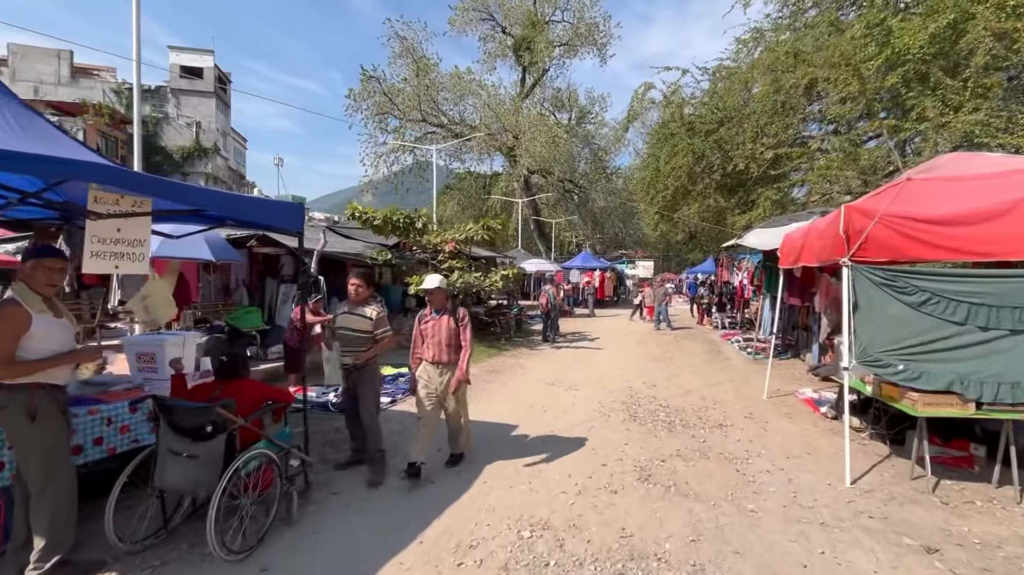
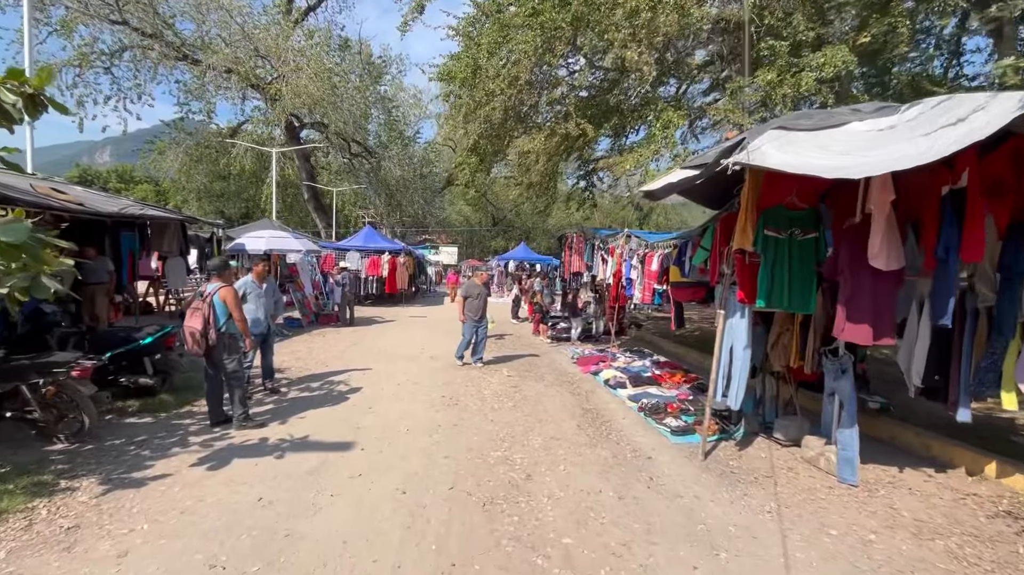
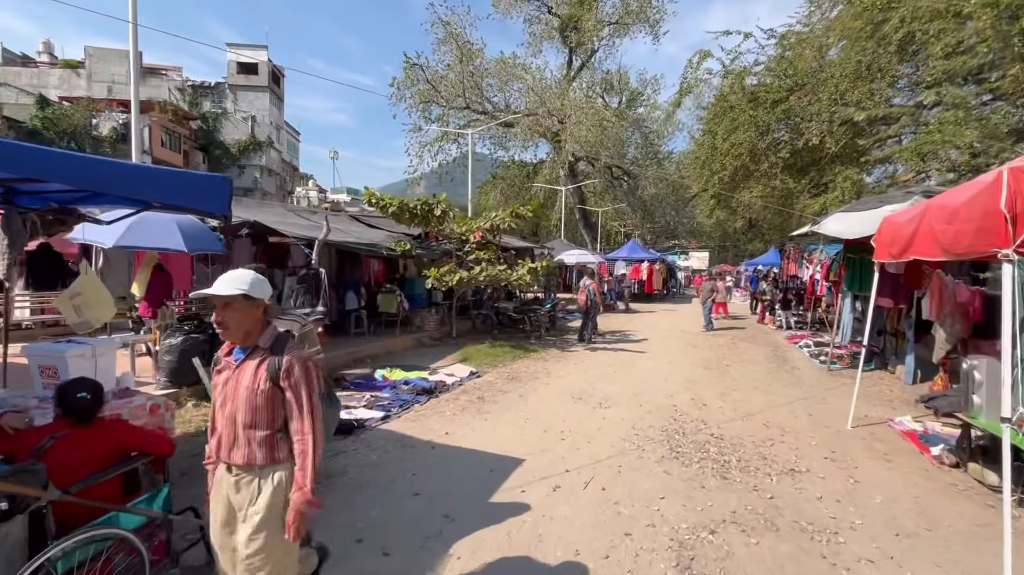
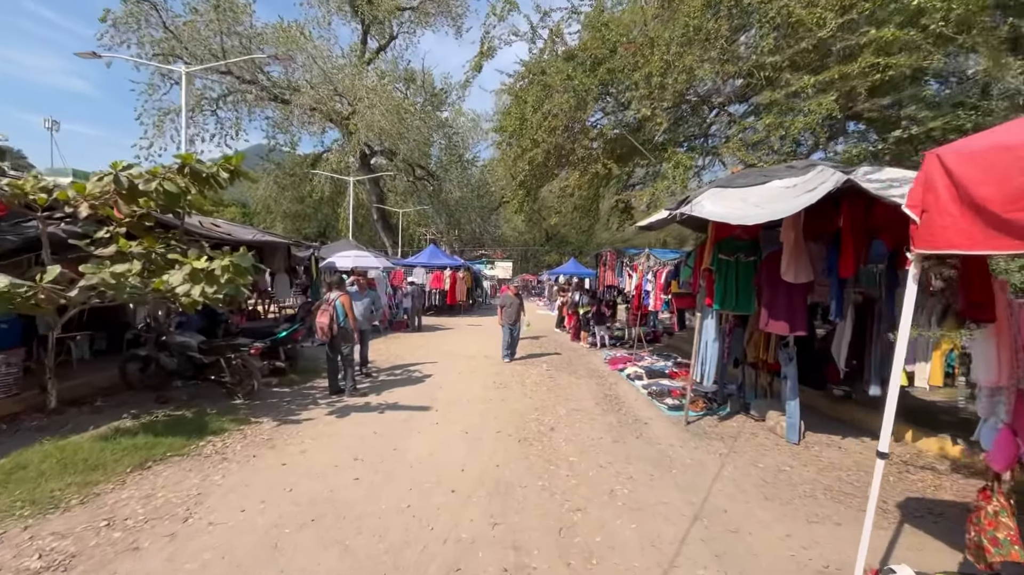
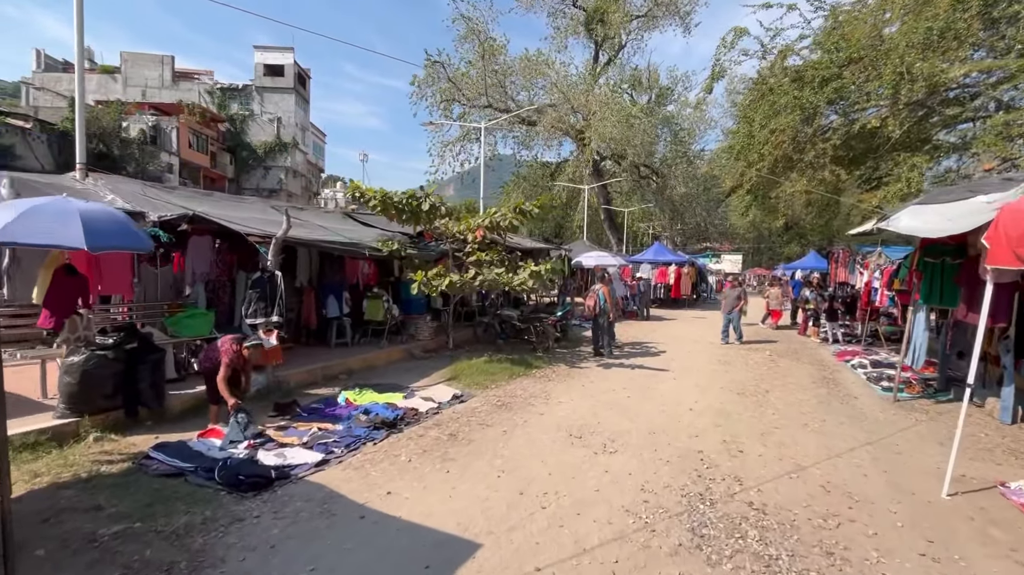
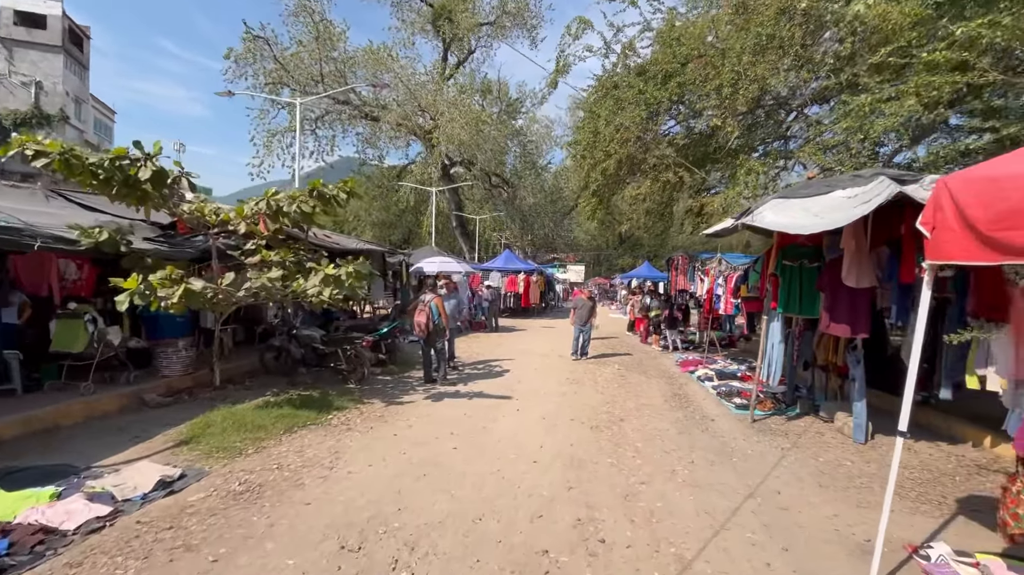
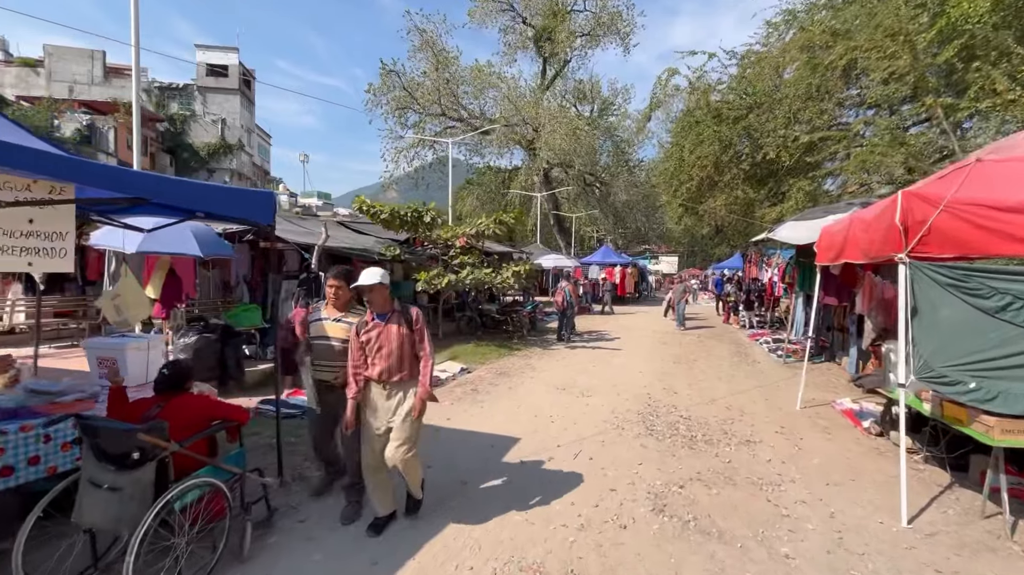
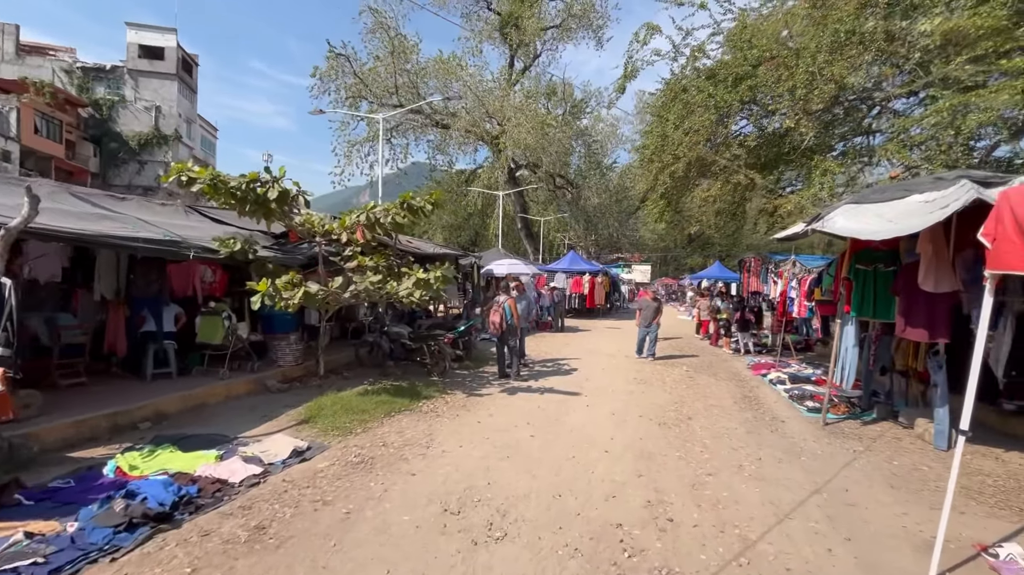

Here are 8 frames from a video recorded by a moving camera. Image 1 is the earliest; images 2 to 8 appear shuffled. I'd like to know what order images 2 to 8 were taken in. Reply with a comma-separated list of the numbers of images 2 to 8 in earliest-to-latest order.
7, 3, 5, 8, 6, 4, 2
